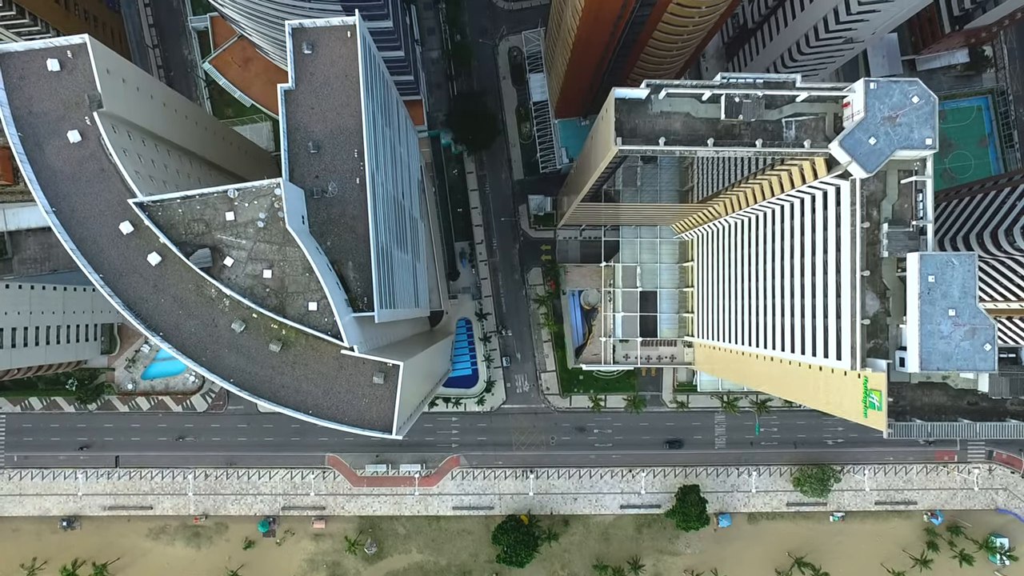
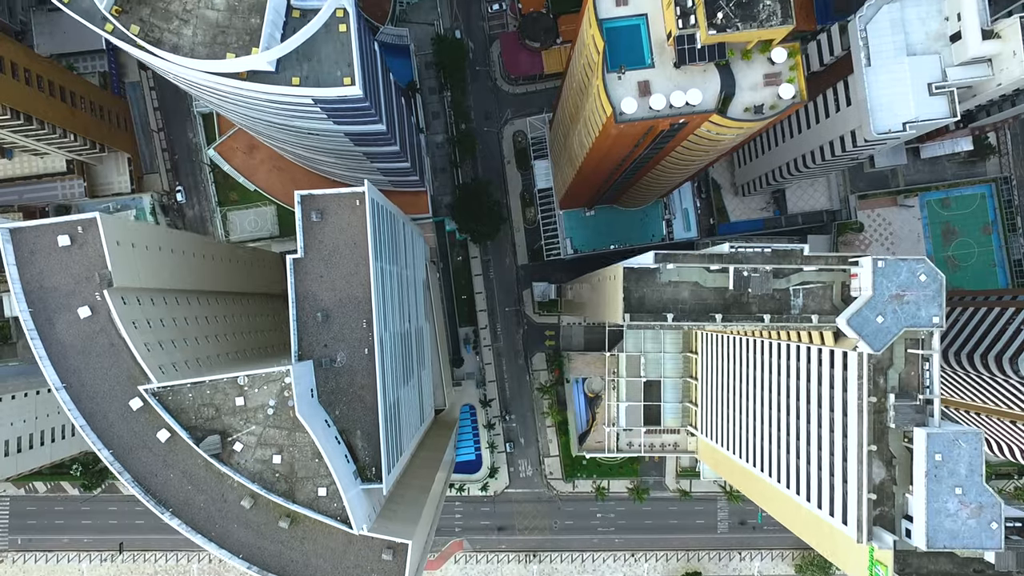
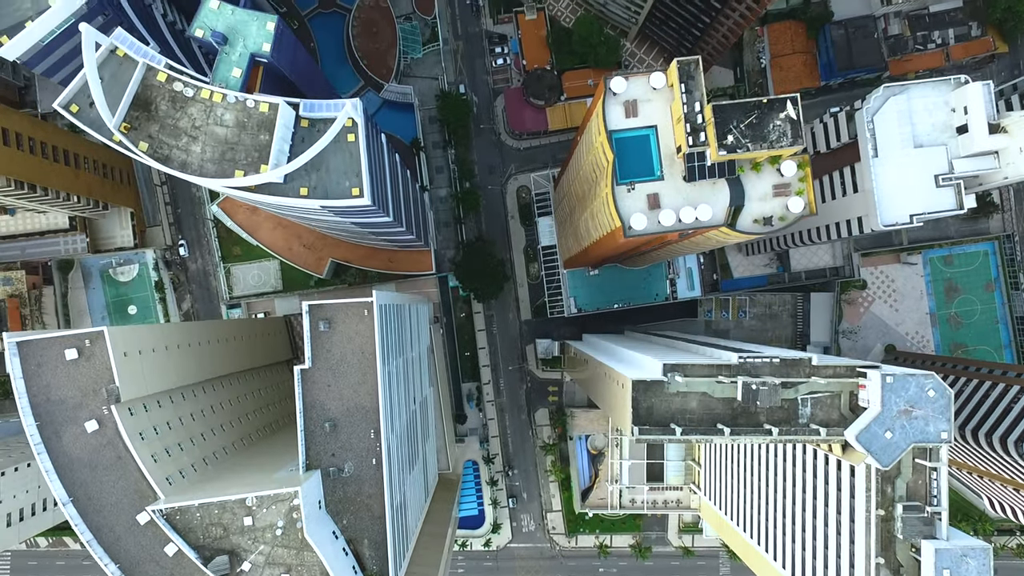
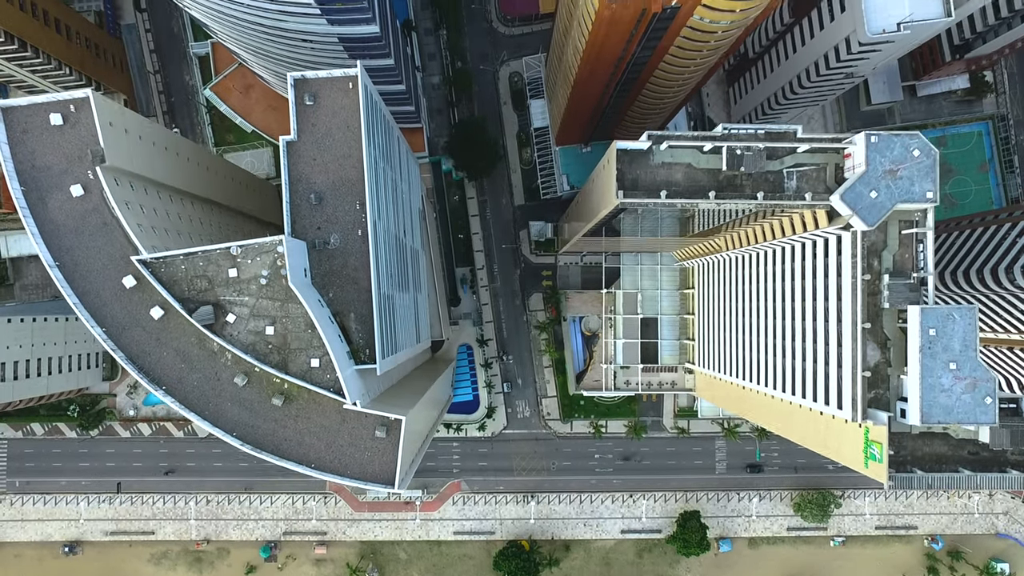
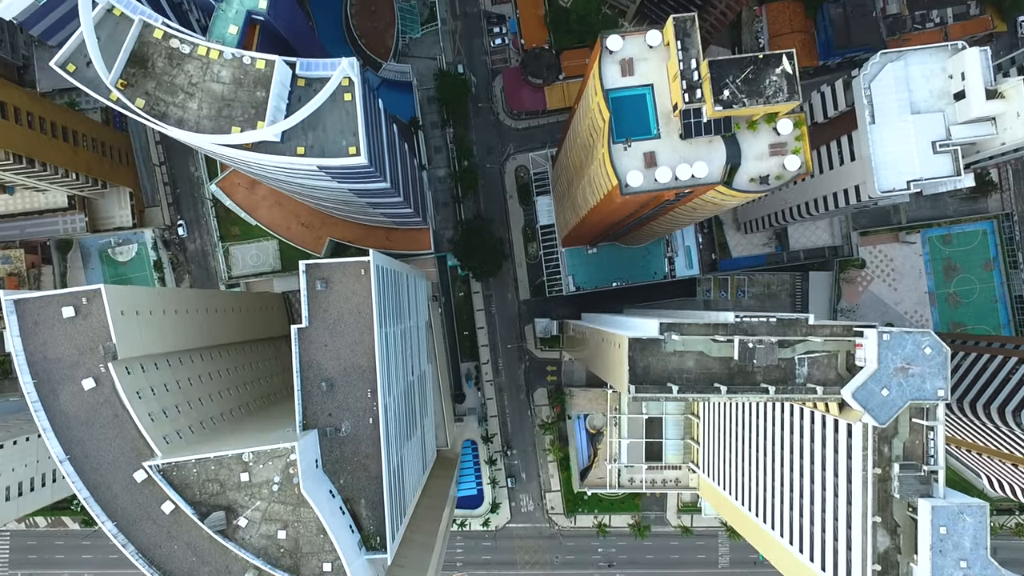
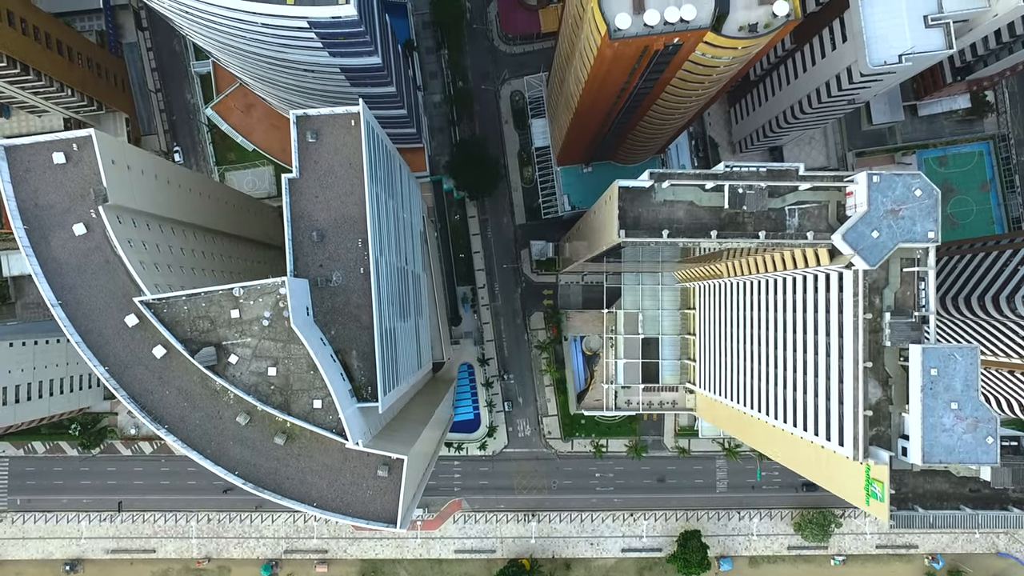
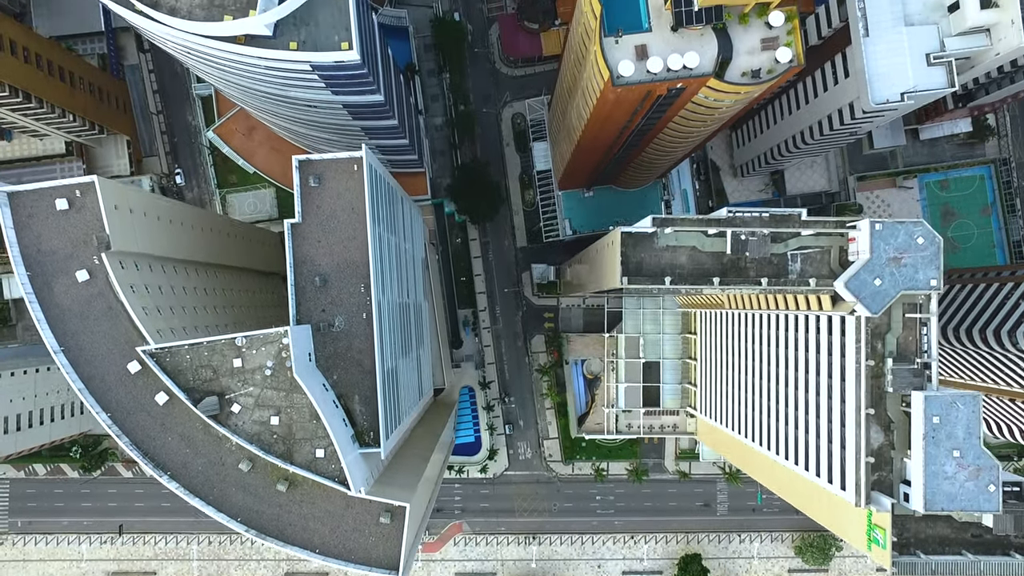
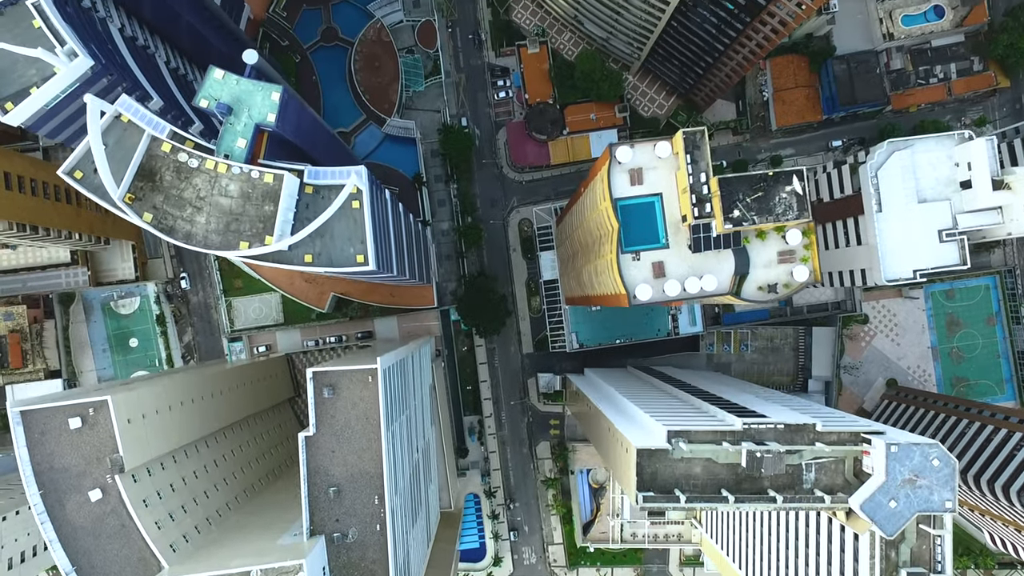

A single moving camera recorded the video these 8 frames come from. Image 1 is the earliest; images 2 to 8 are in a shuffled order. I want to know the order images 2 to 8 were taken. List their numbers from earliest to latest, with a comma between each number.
4, 6, 7, 2, 5, 3, 8
